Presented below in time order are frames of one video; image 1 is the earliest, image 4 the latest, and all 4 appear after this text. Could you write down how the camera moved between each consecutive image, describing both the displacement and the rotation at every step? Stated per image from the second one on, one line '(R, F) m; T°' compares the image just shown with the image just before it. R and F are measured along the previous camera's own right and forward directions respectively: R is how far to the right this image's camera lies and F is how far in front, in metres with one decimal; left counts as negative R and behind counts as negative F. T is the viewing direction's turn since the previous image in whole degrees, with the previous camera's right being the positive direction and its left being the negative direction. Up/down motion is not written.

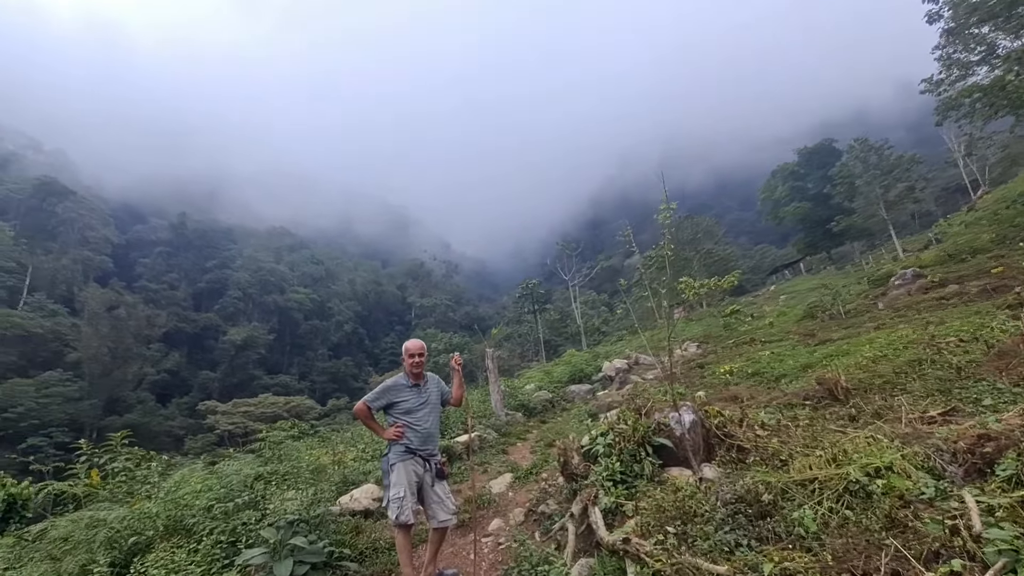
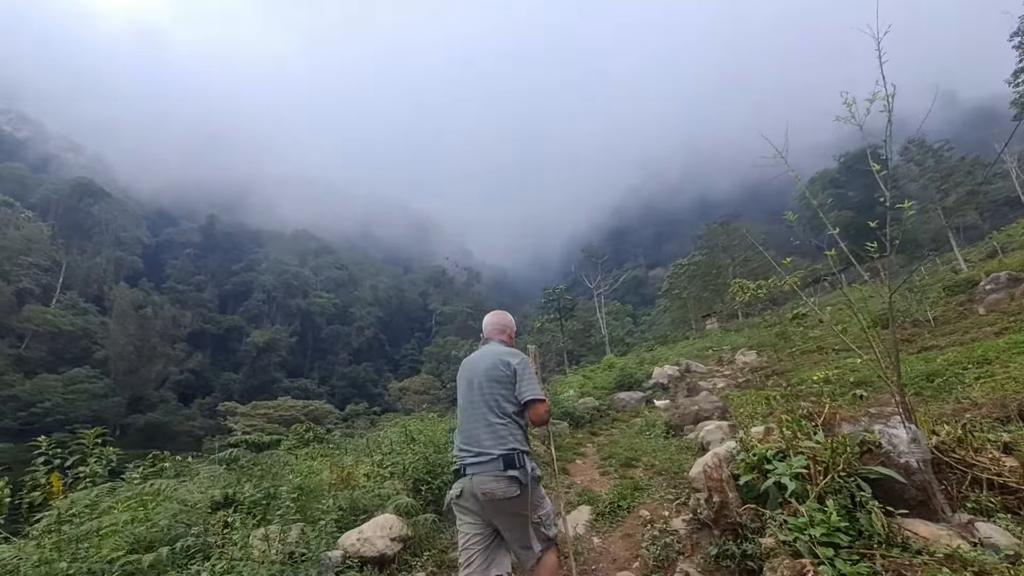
(-0.4, +1.3) m; -2°
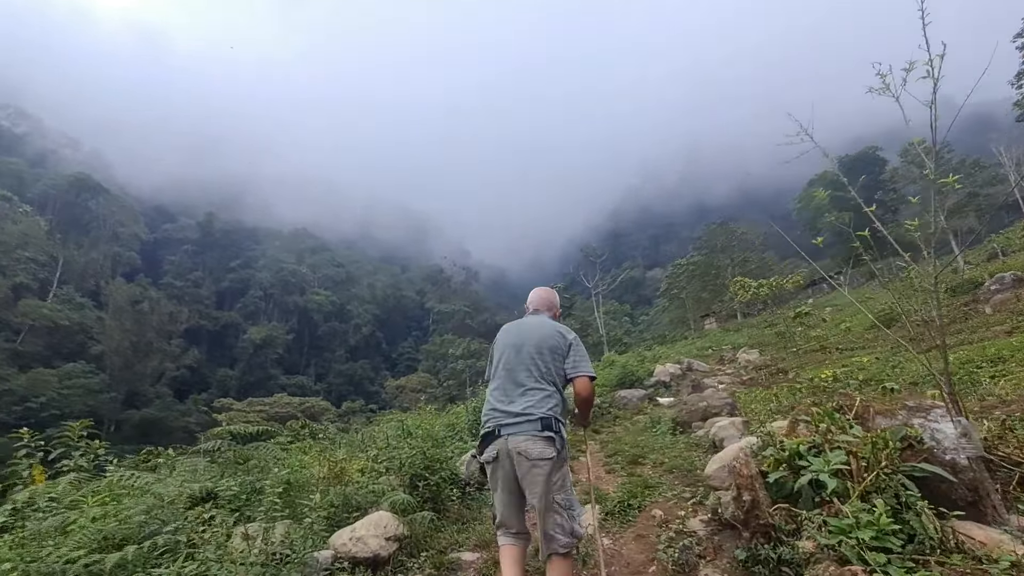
(0.0, +0.2) m; 0°
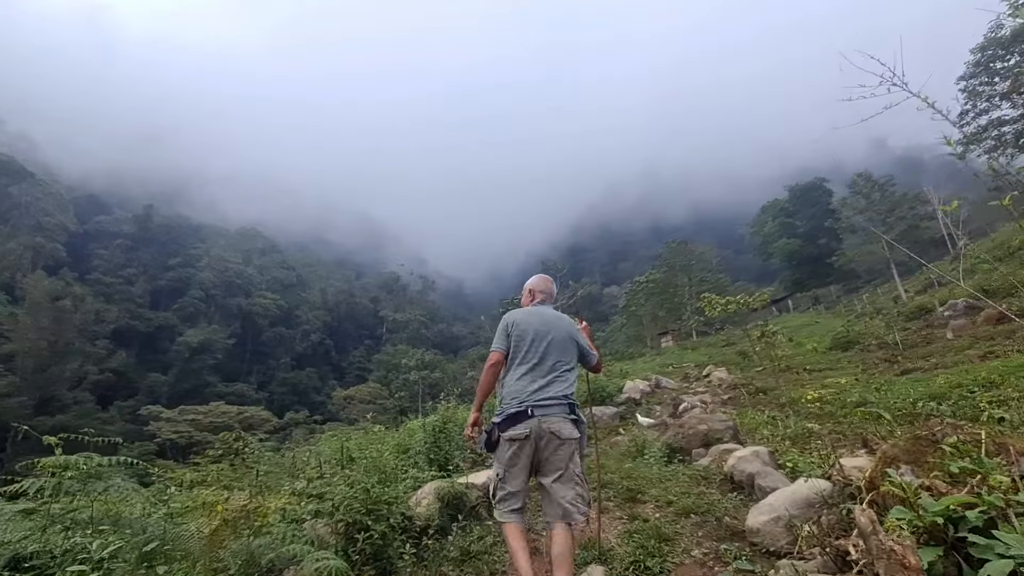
(-0.1, +0.8) m; +5°
